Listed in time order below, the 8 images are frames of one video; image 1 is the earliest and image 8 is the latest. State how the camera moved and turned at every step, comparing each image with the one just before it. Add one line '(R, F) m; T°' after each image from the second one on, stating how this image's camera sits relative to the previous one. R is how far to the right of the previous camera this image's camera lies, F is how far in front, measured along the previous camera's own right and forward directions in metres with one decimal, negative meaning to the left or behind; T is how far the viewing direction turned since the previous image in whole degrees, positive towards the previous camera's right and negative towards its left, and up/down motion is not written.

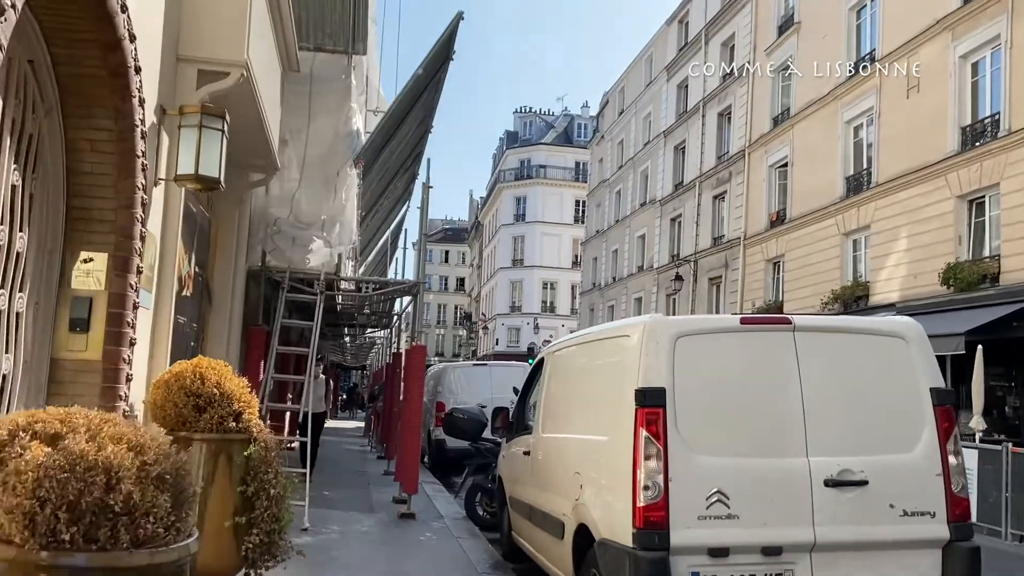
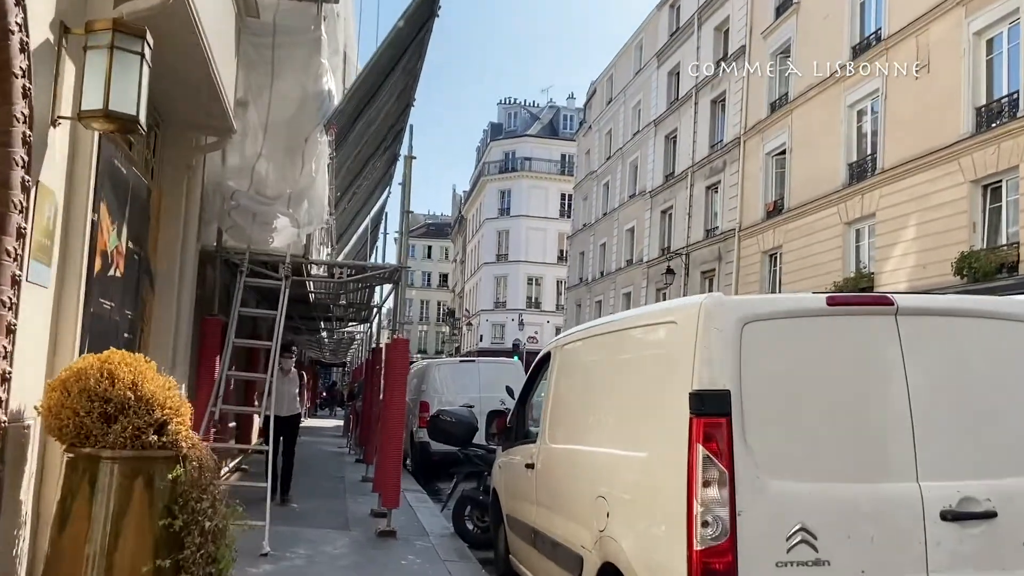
(-0.1, +1.2) m; +1°
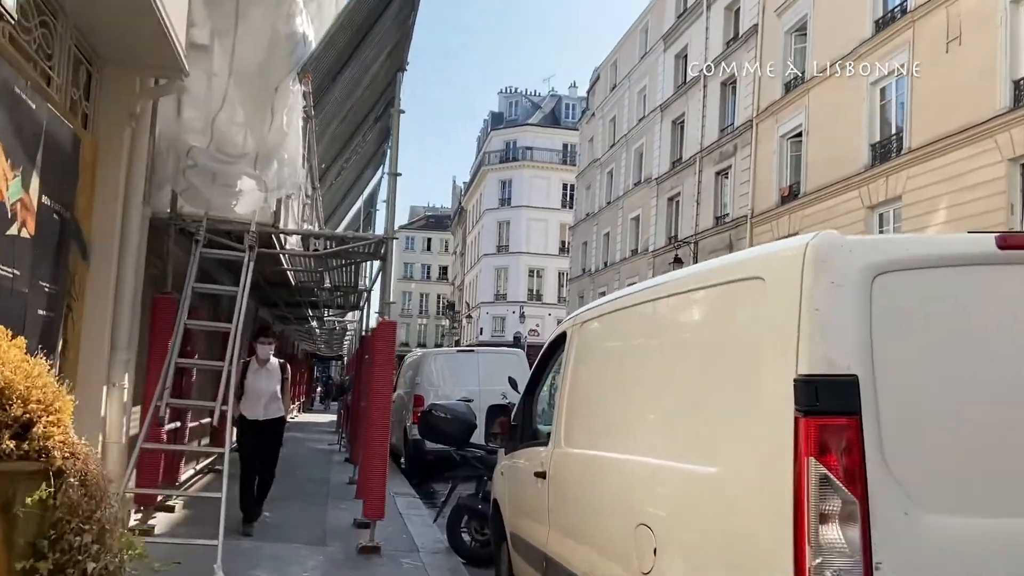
(0.0, +1.2) m; 0°
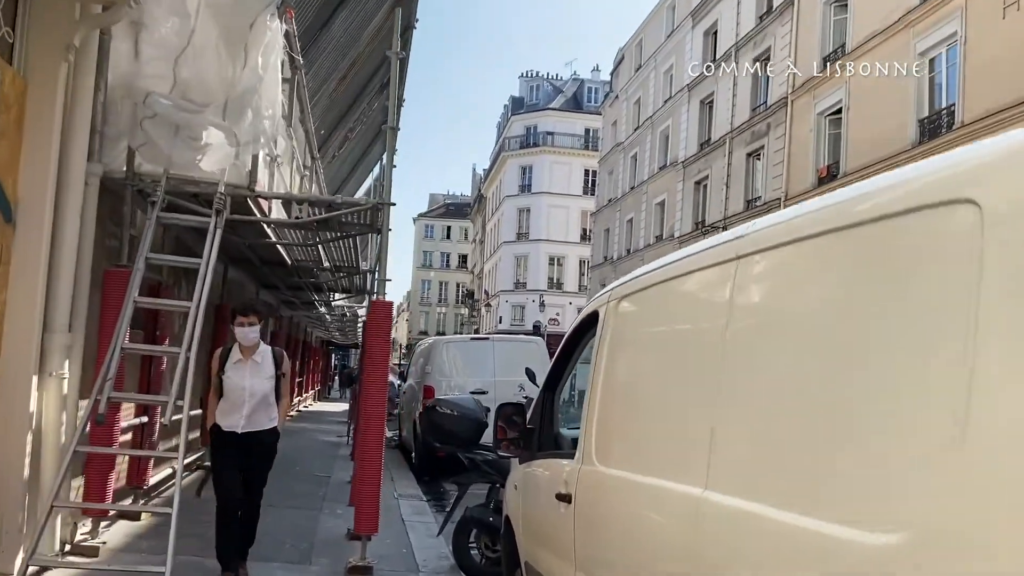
(0.0, +1.1) m; -1°
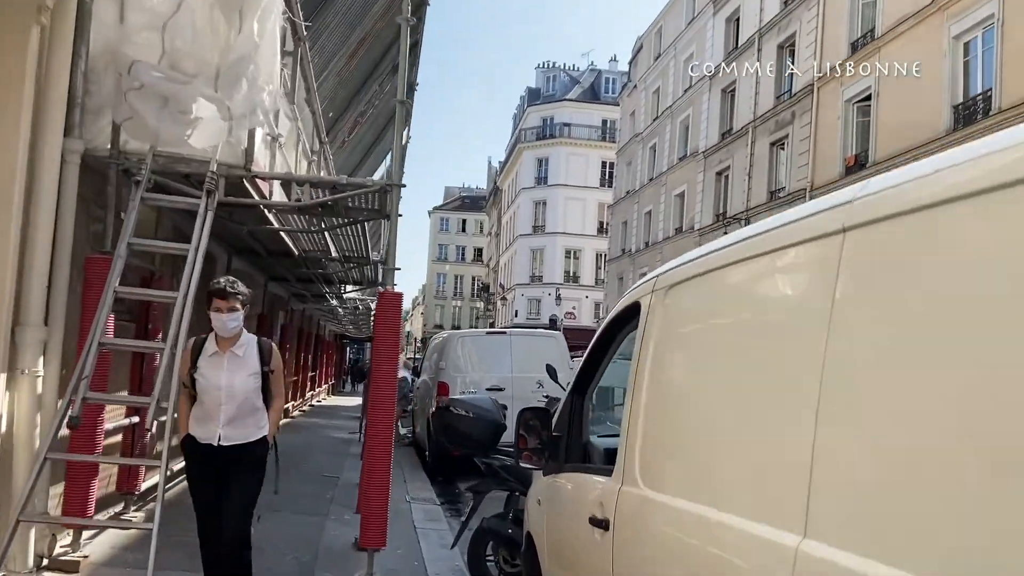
(0.0, +0.6) m; -1°
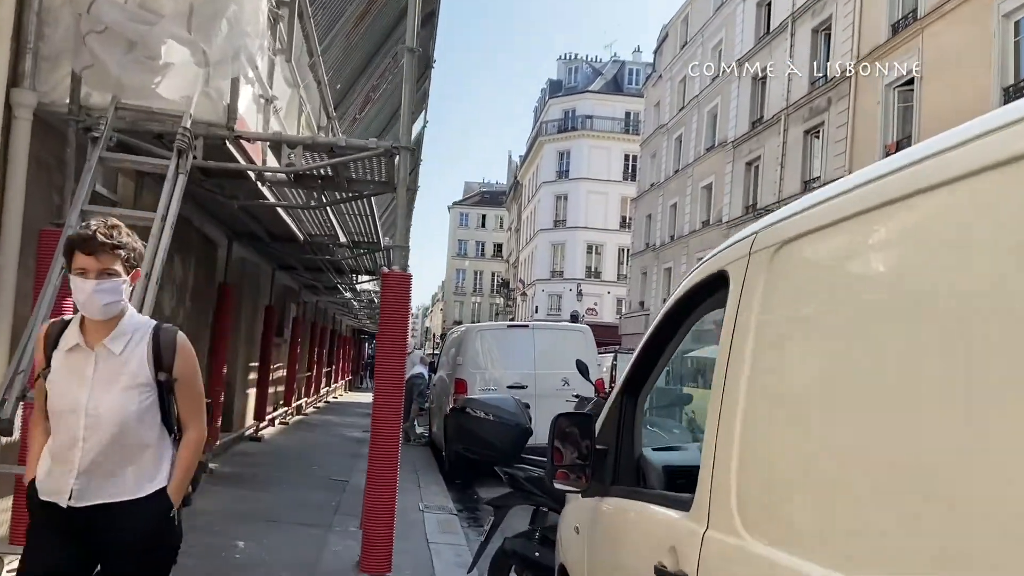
(0.0, +0.8) m; -1°
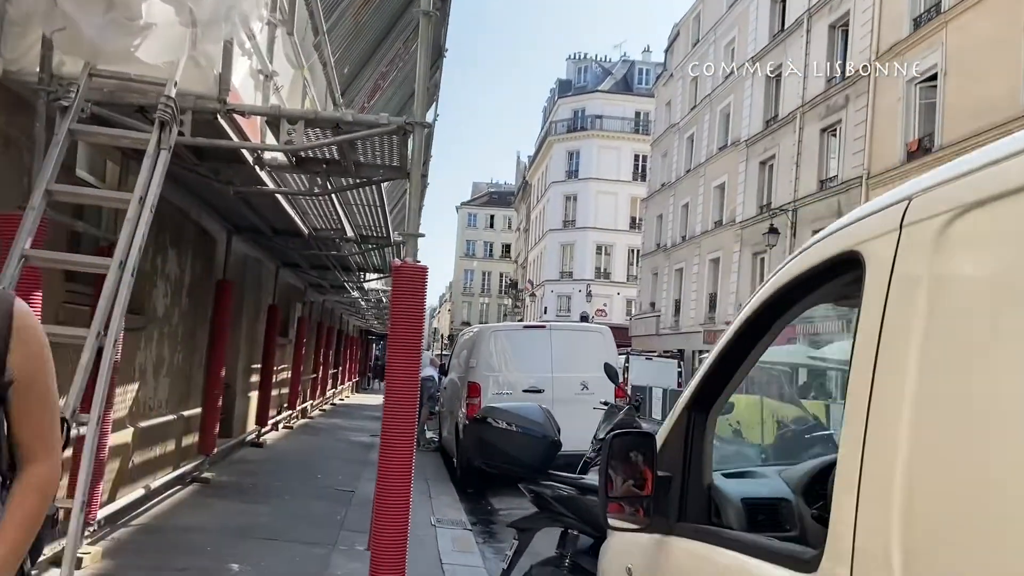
(-0.1, +0.6) m; 0°
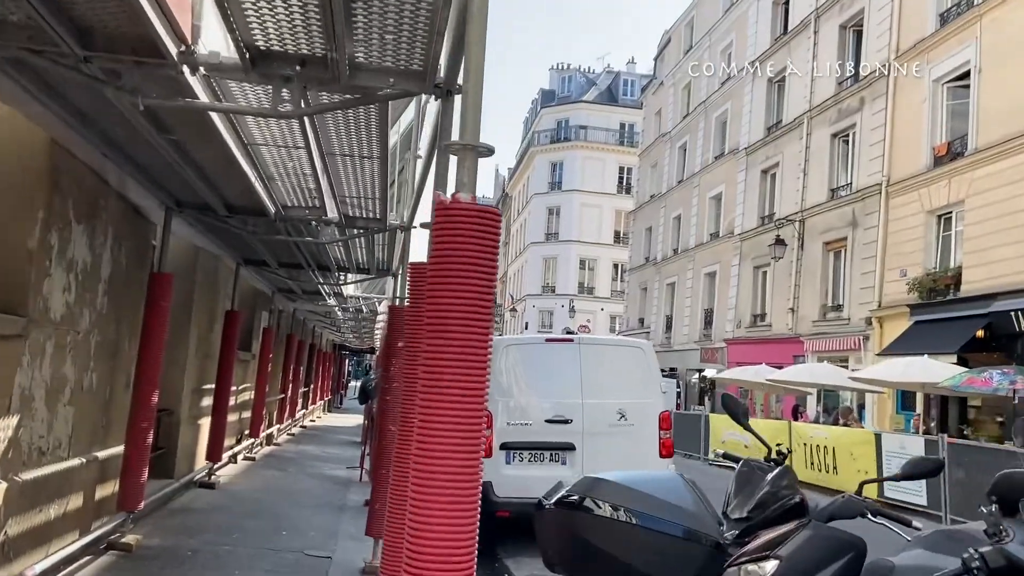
(-0.4, +2.1) m; +2°
